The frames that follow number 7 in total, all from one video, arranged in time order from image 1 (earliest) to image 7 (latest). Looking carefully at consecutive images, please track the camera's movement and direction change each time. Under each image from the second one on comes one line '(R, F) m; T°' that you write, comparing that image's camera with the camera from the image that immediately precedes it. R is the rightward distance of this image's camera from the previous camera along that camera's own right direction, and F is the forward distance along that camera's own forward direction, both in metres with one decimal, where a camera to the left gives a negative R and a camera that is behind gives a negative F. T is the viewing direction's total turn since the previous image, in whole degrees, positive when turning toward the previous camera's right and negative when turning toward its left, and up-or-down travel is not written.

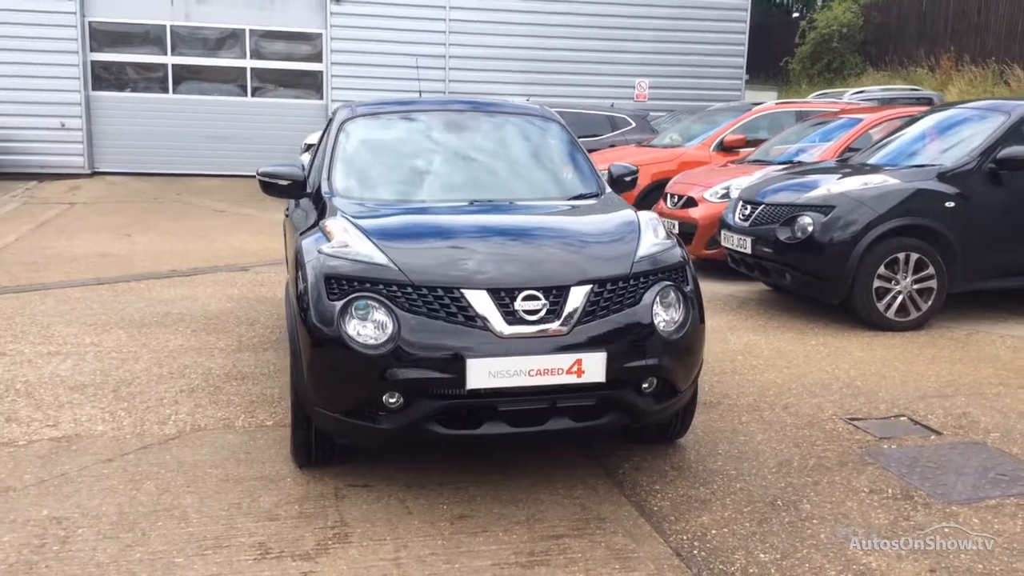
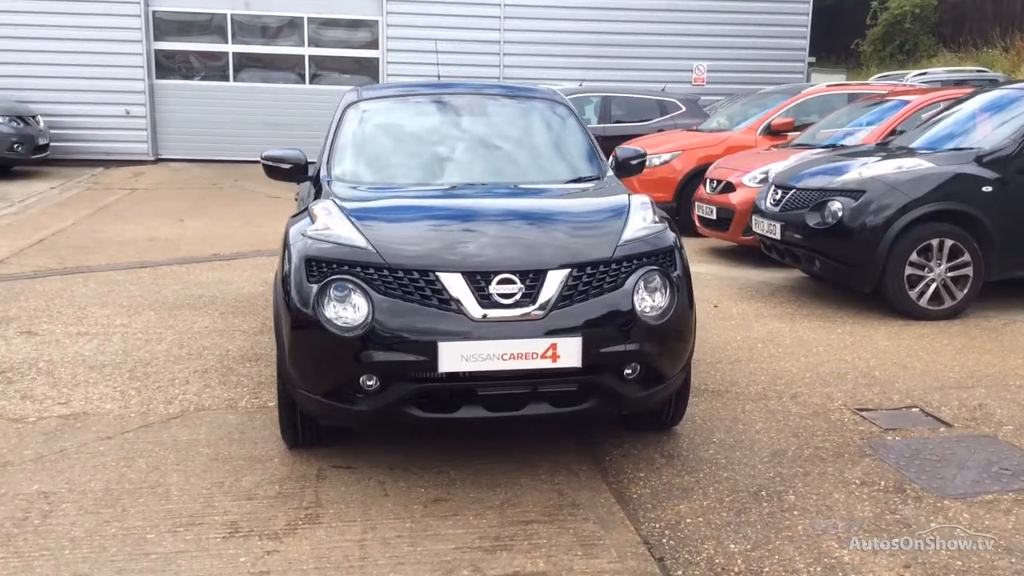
(+0.3, 0.0) m; -4°
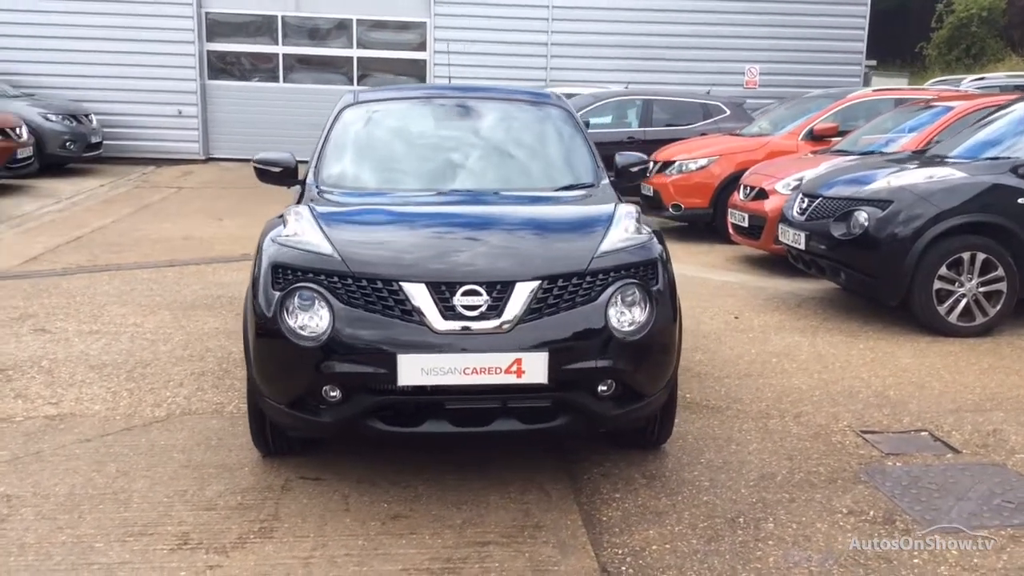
(+0.3, +0.1) m; -4°
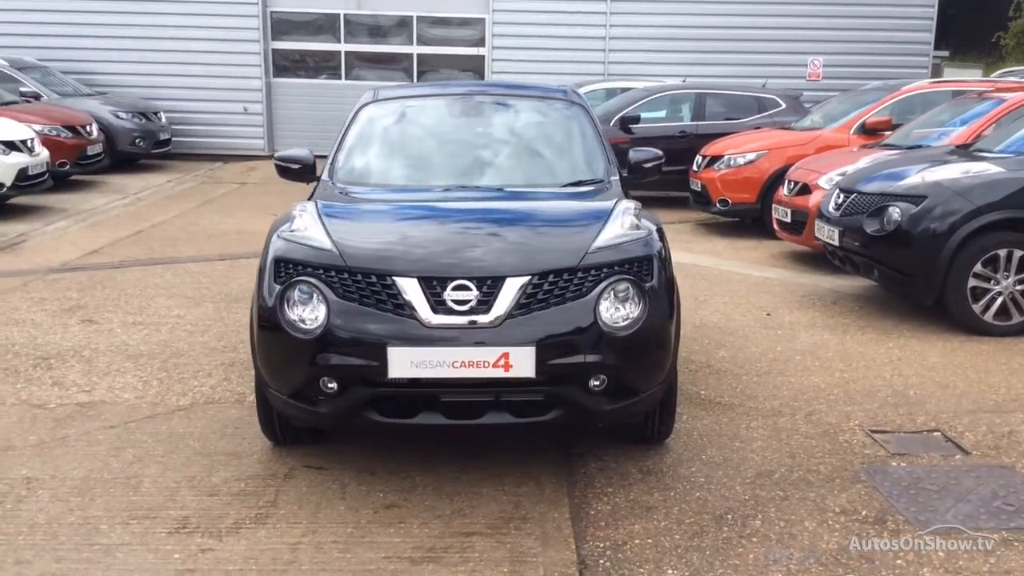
(+0.3, 0.0) m; -4°
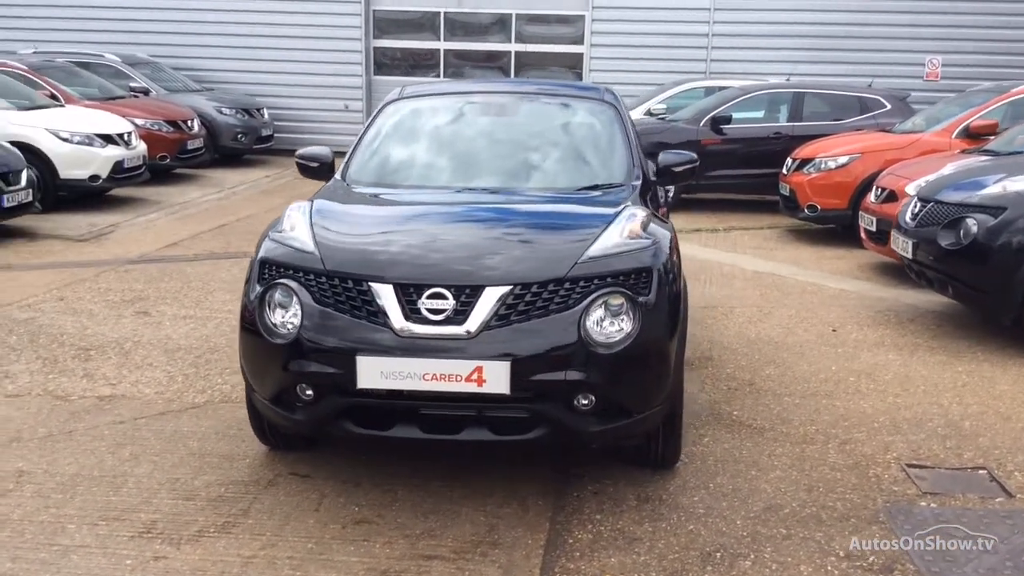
(+0.4, +0.2) m; -7°
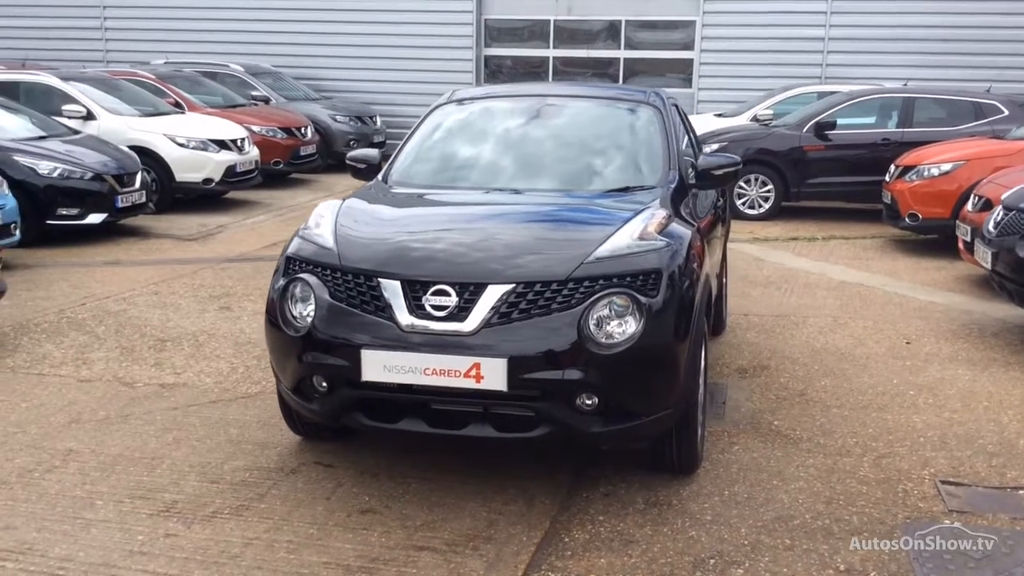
(+0.4, 0.0) m; -7°
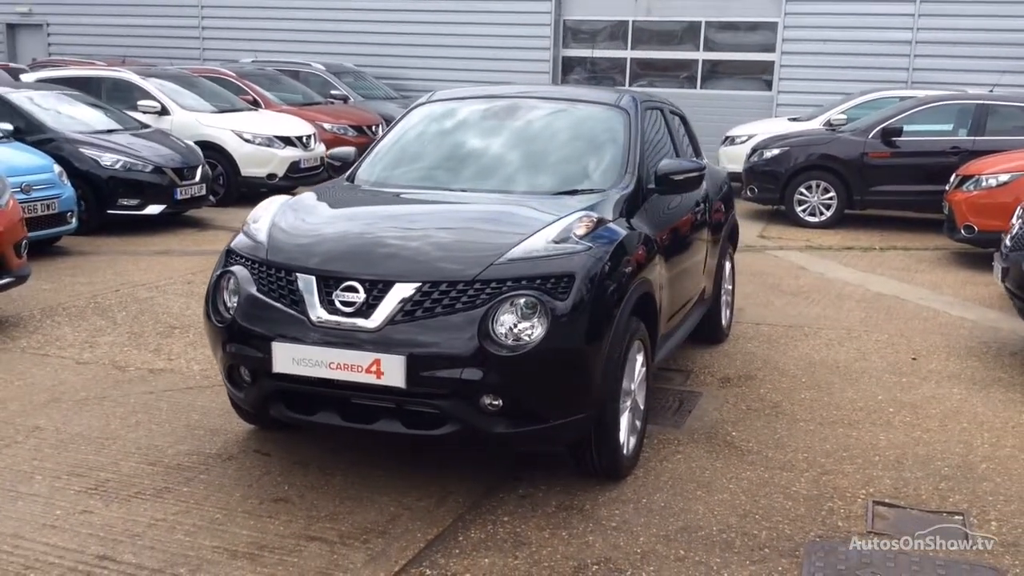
(+0.7, 0.0) m; -6°
